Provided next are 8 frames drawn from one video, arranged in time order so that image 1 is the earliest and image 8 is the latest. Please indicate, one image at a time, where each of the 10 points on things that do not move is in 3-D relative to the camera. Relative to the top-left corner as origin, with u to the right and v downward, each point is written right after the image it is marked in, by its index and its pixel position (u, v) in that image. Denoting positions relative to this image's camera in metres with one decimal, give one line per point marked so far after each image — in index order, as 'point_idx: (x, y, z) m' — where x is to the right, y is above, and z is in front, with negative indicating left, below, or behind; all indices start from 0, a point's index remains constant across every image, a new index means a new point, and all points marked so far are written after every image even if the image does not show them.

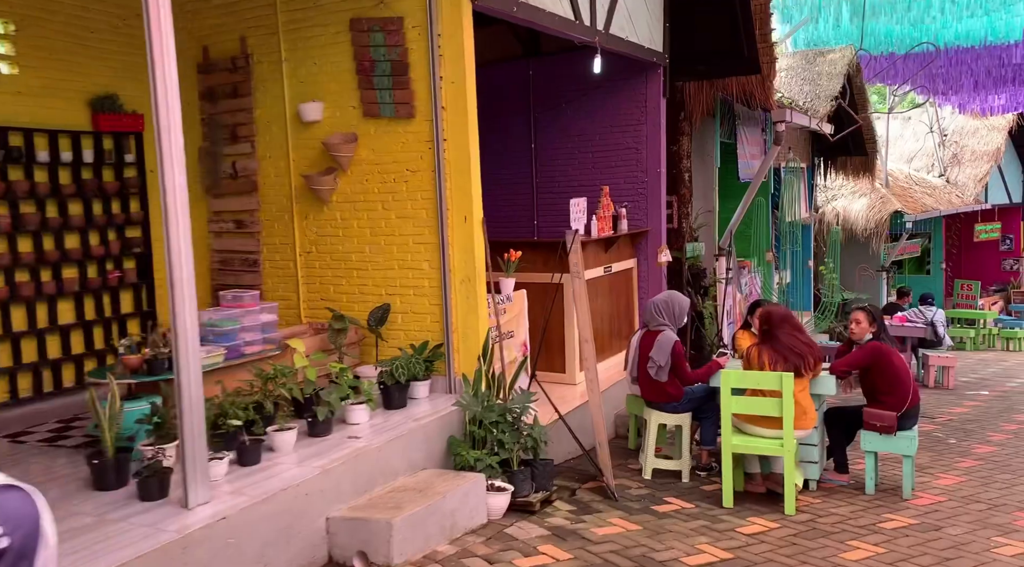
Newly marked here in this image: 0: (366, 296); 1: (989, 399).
0: (-0.9, -0.1, +6.5) m
1: (+6.2, -1.5, +13.3) m
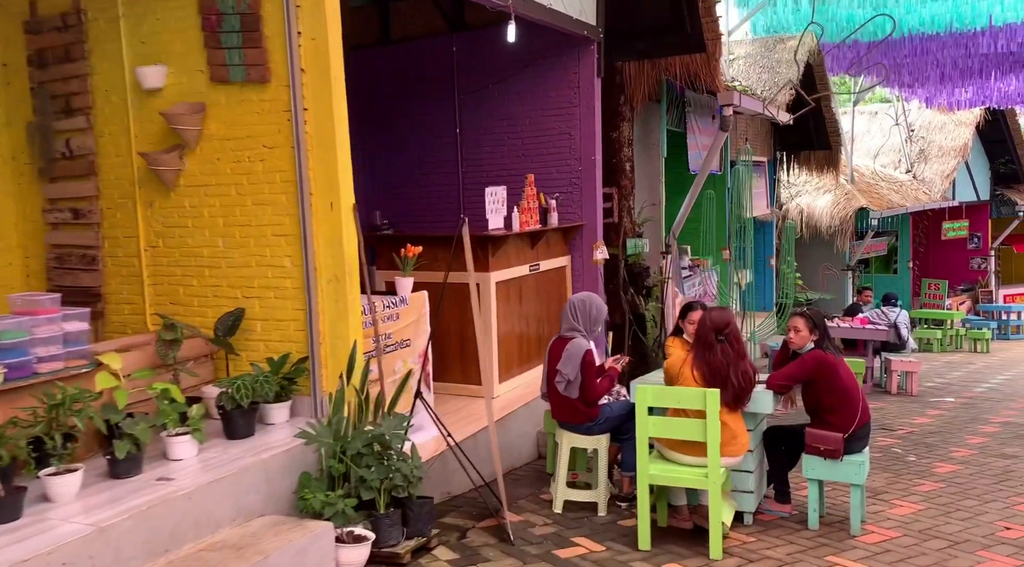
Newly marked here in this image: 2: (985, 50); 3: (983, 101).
0: (-1.6, -0.1, +5.5) m
1: (+5.4, -1.5, +12.4) m
2: (+6.9, +3.3, +14.8) m
3: (+9.0, +3.4, +19.5) m
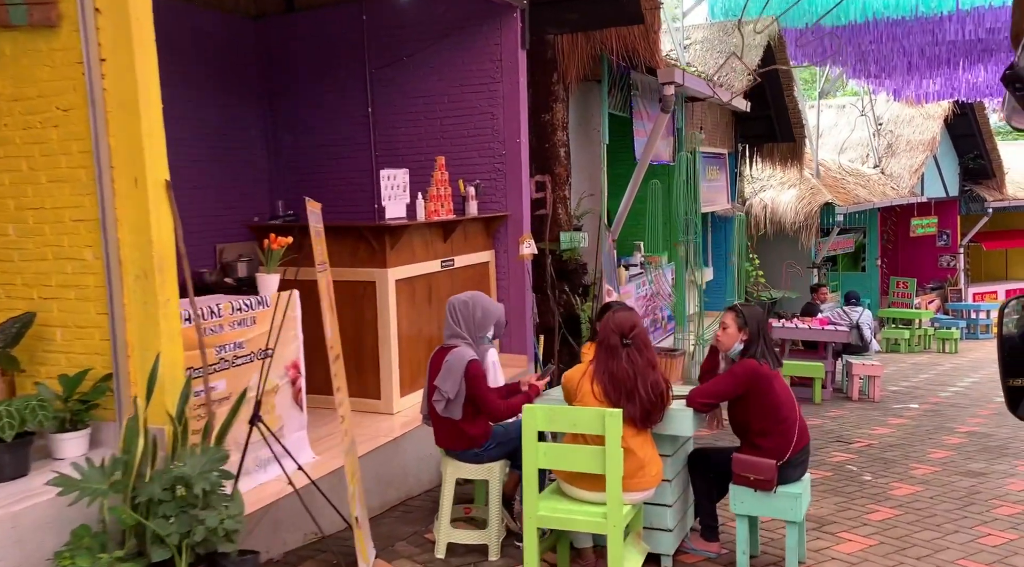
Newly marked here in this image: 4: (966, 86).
0: (-2.2, -0.1, +4.4) m
1: (+4.6, -1.5, +11.6) m
2: (+6.0, +3.3, +14.0) m
3: (+8.0, +3.4, +18.7) m
4: (+8.1, +3.5, +18.3) m
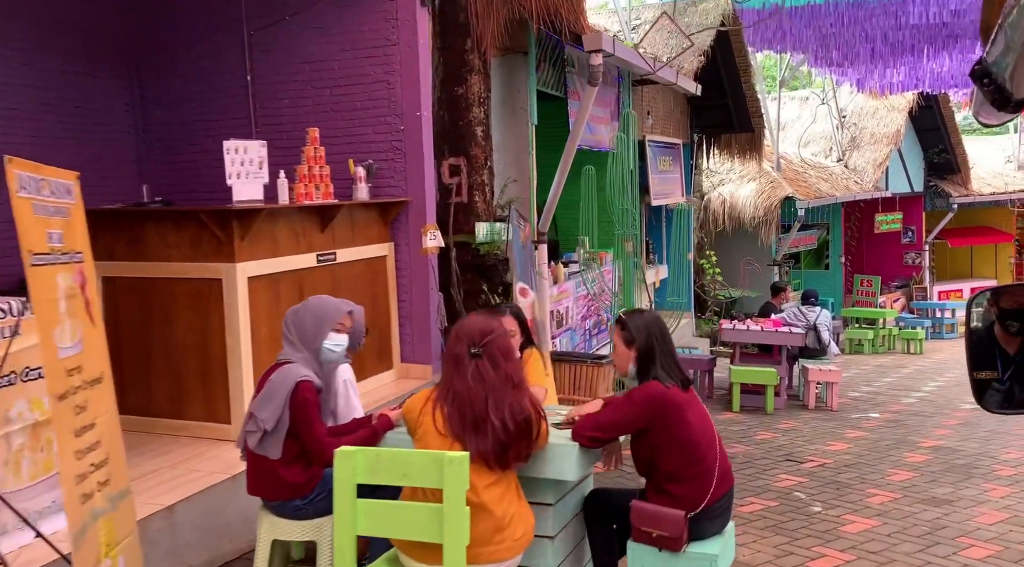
0: (-2.8, -0.1, +3.2) m
1: (+3.8, -1.5, +10.6) m
2: (+5.2, +3.4, +13.0) m
3: (+7.0, +3.4, +17.8) m
4: (+7.1, +3.5, +17.4) m
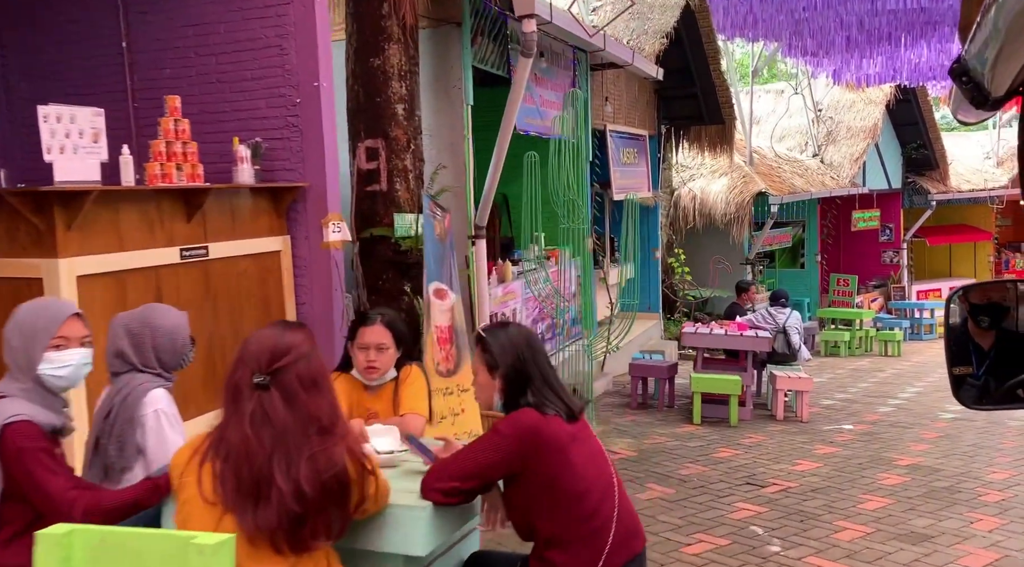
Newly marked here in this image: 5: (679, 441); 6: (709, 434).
0: (-3.2, -0.1, +2.2) m
1: (+3.2, -1.5, +9.6) m
2: (+4.5, +3.4, +12.1) m
3: (+6.3, +3.5, +16.9) m
4: (+6.4, +3.5, +16.5) m
5: (+1.5, -1.4, +8.9) m
6: (+1.8, -1.4, +9.4) m
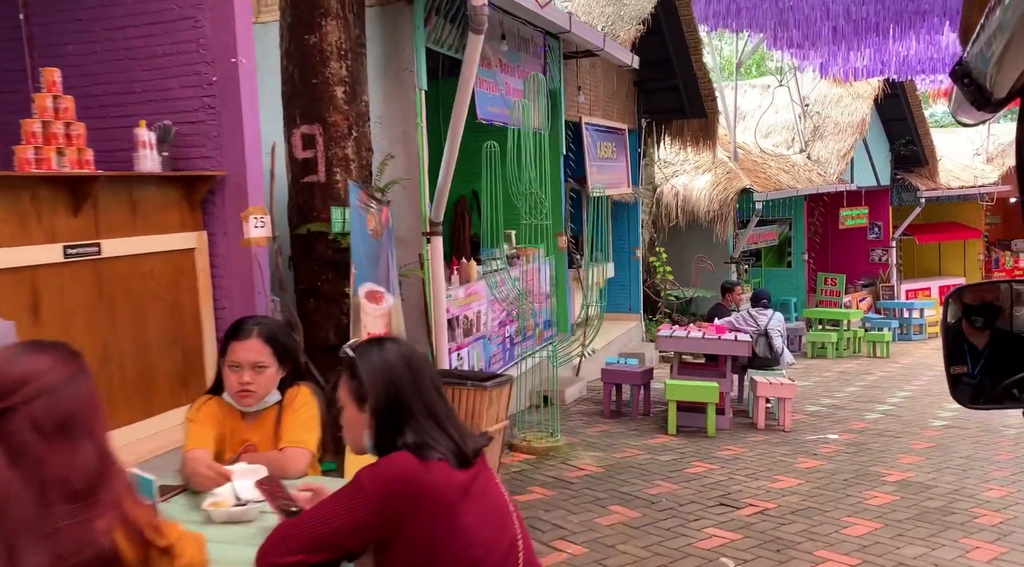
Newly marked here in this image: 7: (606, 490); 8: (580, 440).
0: (-3.5, -0.1, +1.4) m
1: (+2.9, -1.5, +9.0) m
2: (+4.2, +3.4, +11.4) m
3: (+5.9, +3.5, +16.2) m
4: (+6.0, +3.5, +15.9) m
5: (+1.1, -1.4, +8.3) m
6: (+1.5, -1.4, +8.8) m
7: (+0.6, -1.4, +6.9) m
8: (+0.6, -1.3, +8.8) m
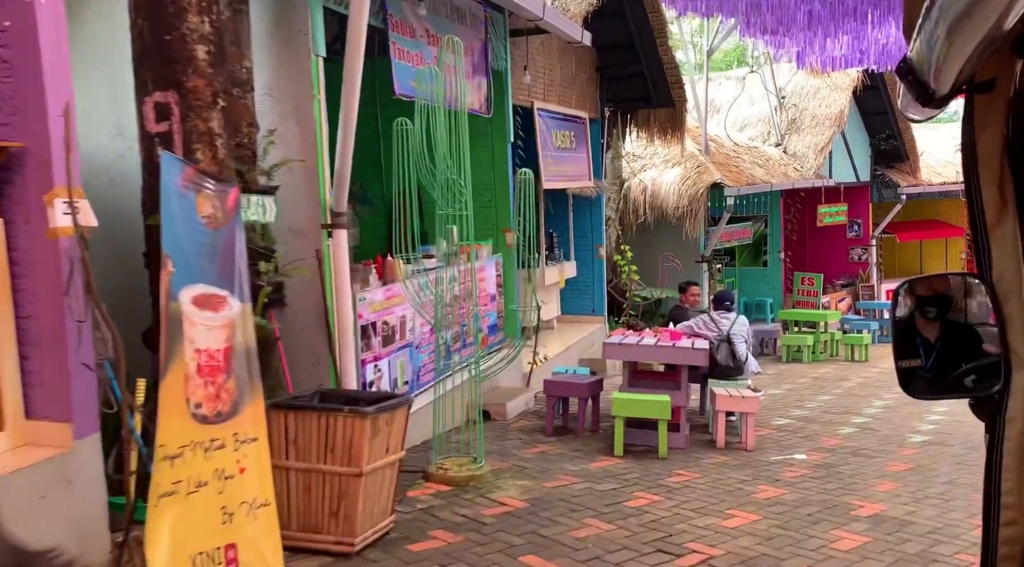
0: (-4.0, -0.1, +0.2) m
1: (+2.3, -1.5, +7.9) m
2: (+3.5, +3.4, +10.3) m
3: (+5.2, +3.5, +15.2) m
4: (+5.3, +3.5, +14.8) m
5: (+0.5, -1.4, +7.1) m
6: (+0.9, -1.4, +7.6) m
7: (+0.1, -1.4, +5.8) m
8: (0.0, -1.4, +7.6) m
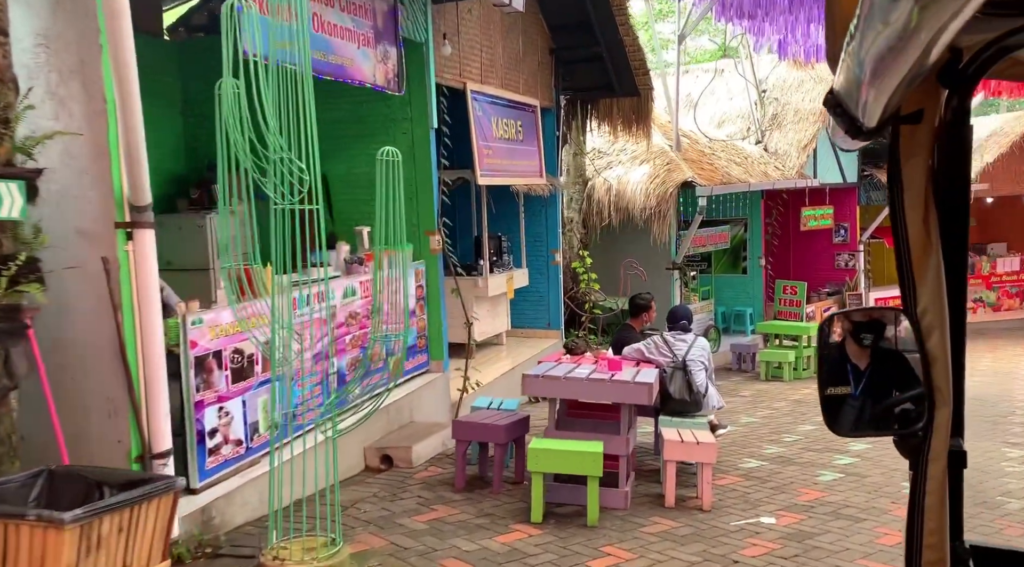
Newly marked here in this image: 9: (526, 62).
0: (-4.6, -0.1, -1.7) m
1: (+1.6, -1.6, +6.1) m
2: (+2.8, +3.2, +8.6) m
3: (+4.4, +3.3, +13.4) m
4: (+4.5, +3.4, +13.0) m
5: (-0.1, -1.5, +5.3) m
6: (+0.2, -1.5, +5.8) m
7: (-0.6, -1.5, +3.9) m
8: (-0.7, -1.5, +5.7) m
9: (+0.2, +2.8, +12.8) m
